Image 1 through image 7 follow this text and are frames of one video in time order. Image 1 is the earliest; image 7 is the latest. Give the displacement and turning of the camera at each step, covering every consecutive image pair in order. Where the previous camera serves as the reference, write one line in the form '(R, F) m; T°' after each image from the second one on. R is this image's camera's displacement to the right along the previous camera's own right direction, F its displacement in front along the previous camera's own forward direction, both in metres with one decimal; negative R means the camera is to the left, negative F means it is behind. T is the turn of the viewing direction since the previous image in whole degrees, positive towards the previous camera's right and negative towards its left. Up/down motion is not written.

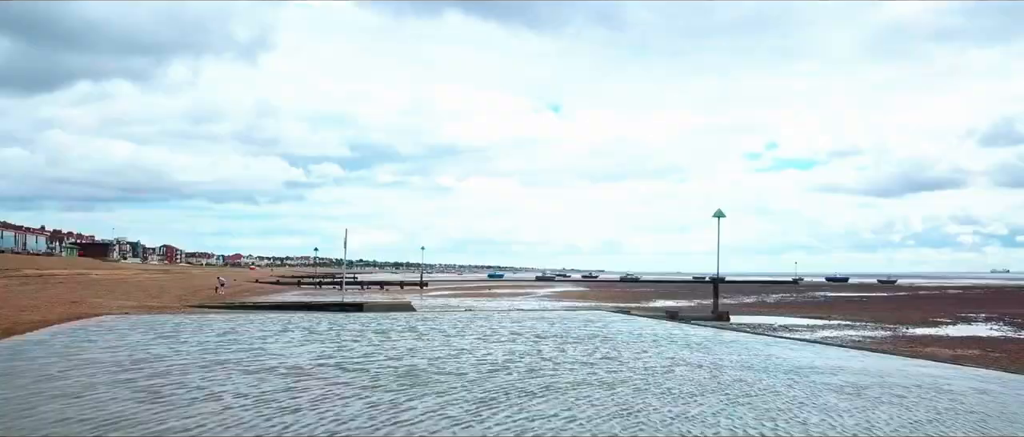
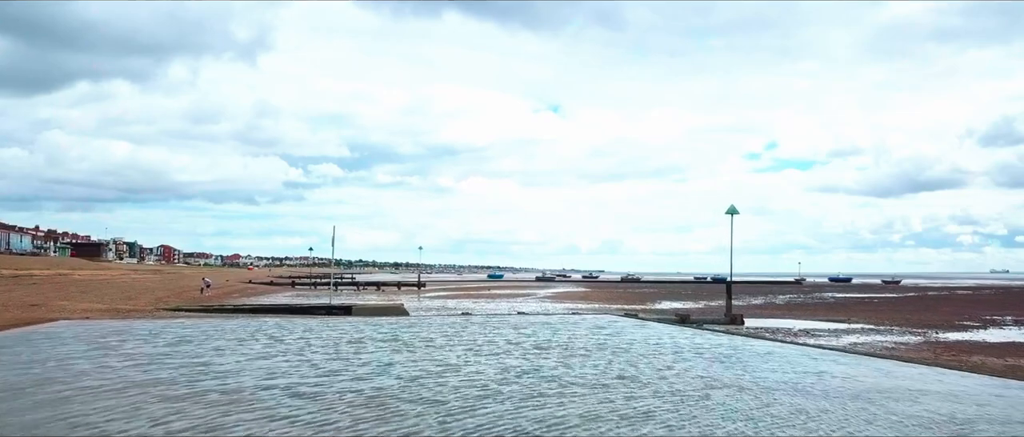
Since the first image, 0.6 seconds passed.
(0.0, +2.4) m; 0°
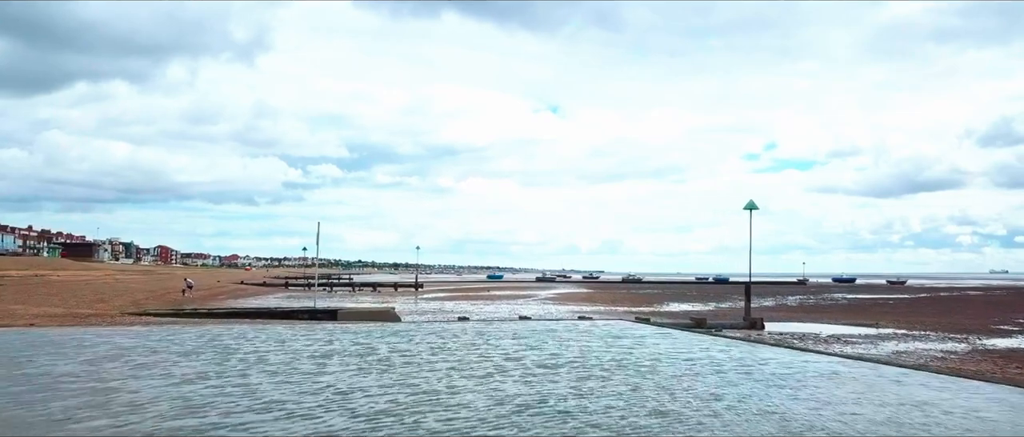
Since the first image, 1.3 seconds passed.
(-0.1, +2.8) m; 0°
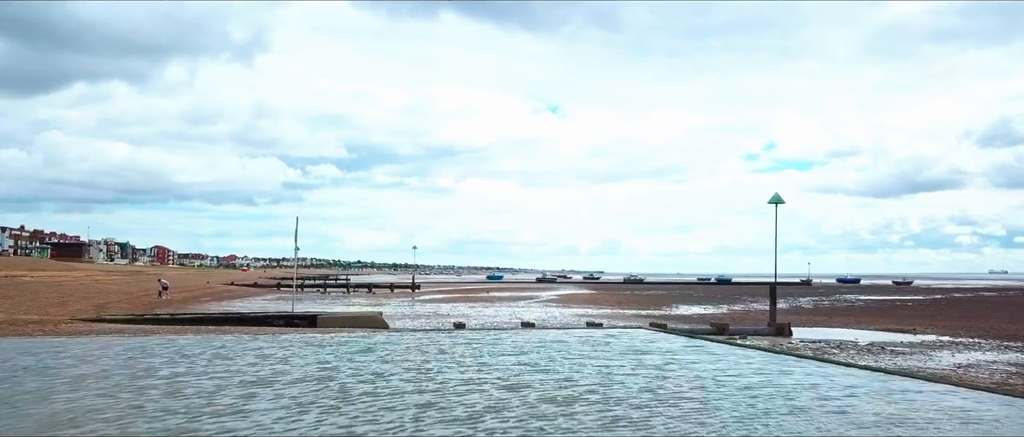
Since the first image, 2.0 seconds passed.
(-0.1, +3.3) m; 0°
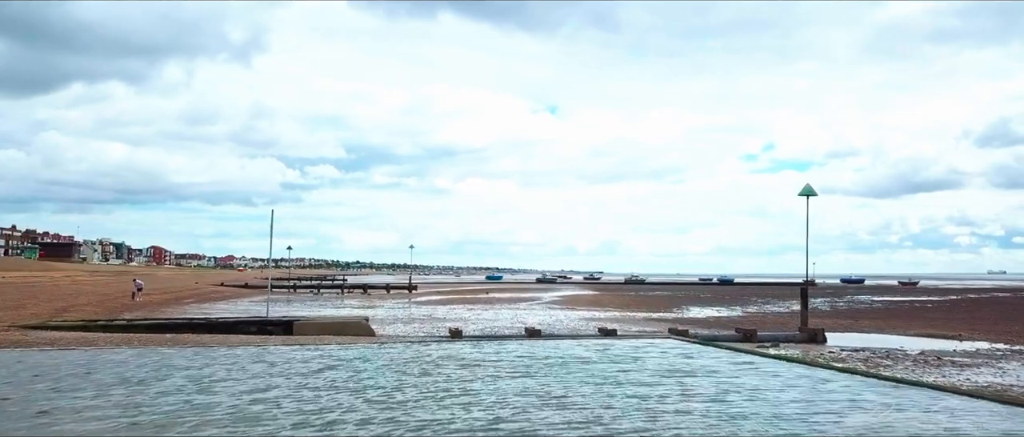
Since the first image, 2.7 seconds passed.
(-0.1, +3.1) m; 0°
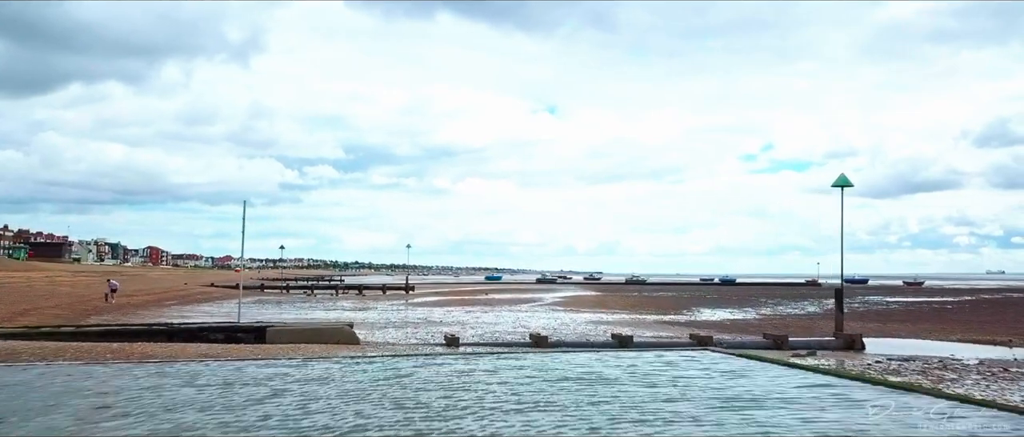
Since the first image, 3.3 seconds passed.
(-0.1, +2.8) m; 0°
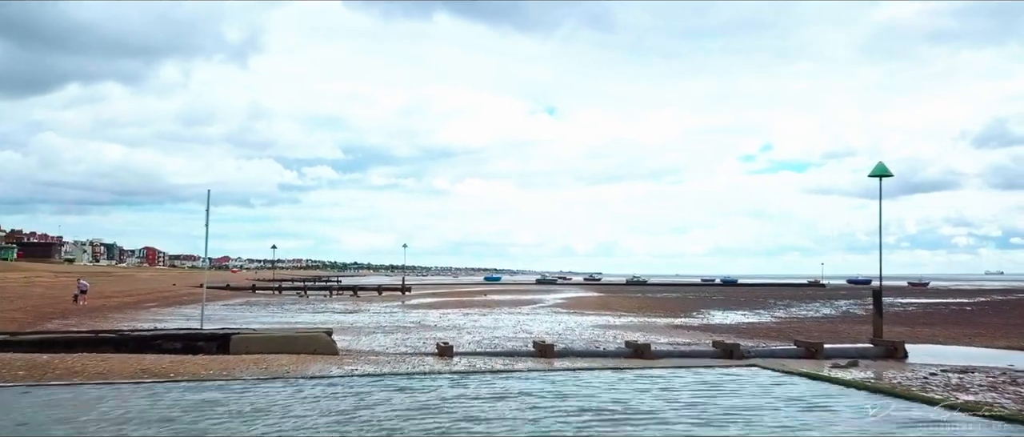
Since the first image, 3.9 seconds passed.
(-0.1, +2.6) m; 0°
